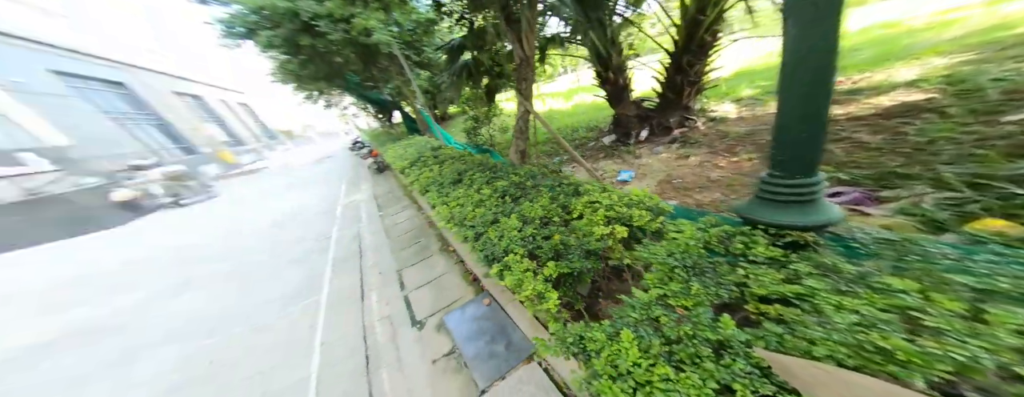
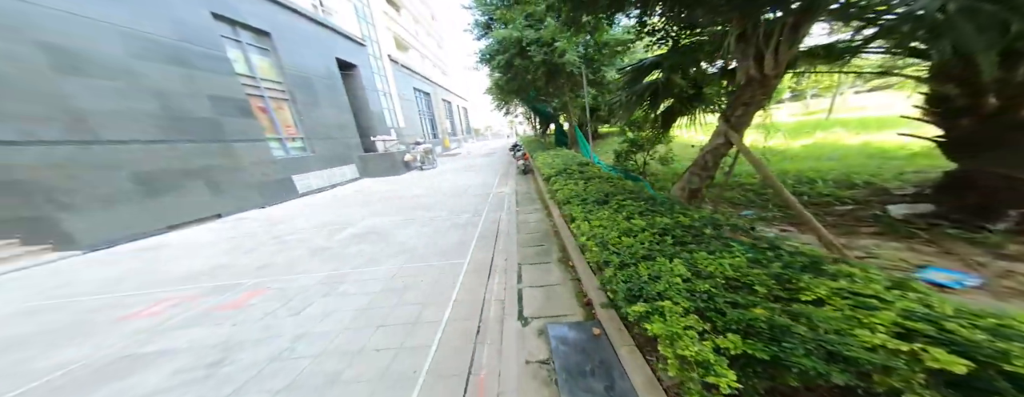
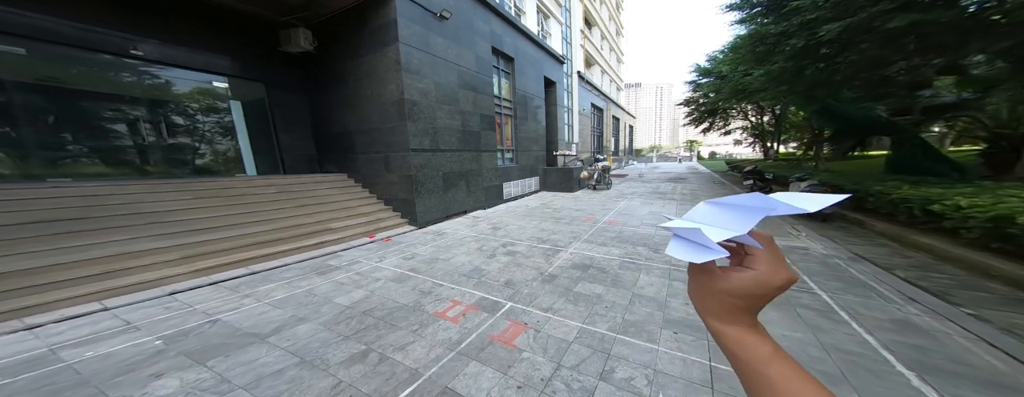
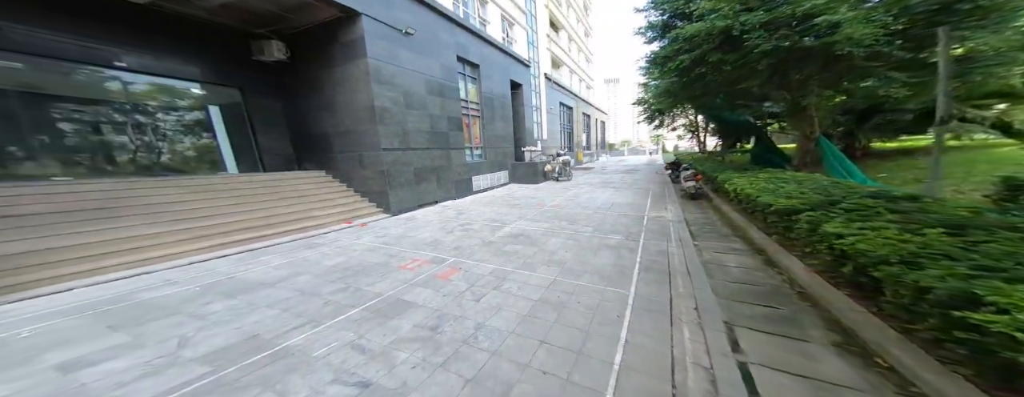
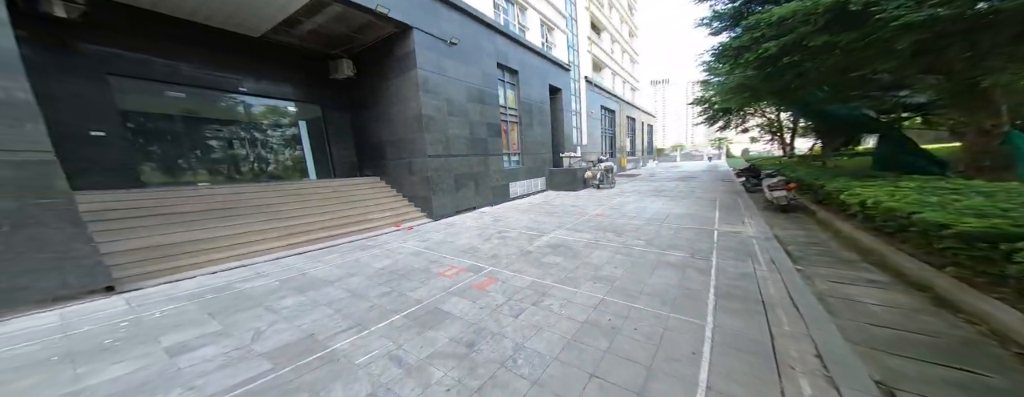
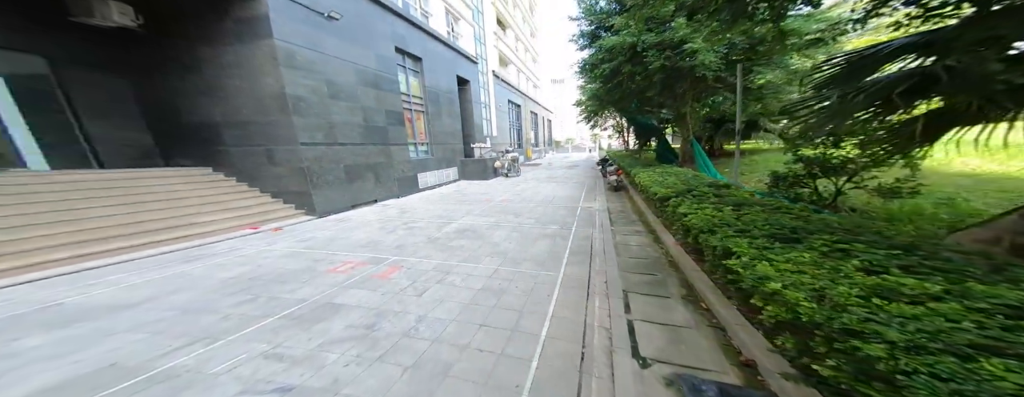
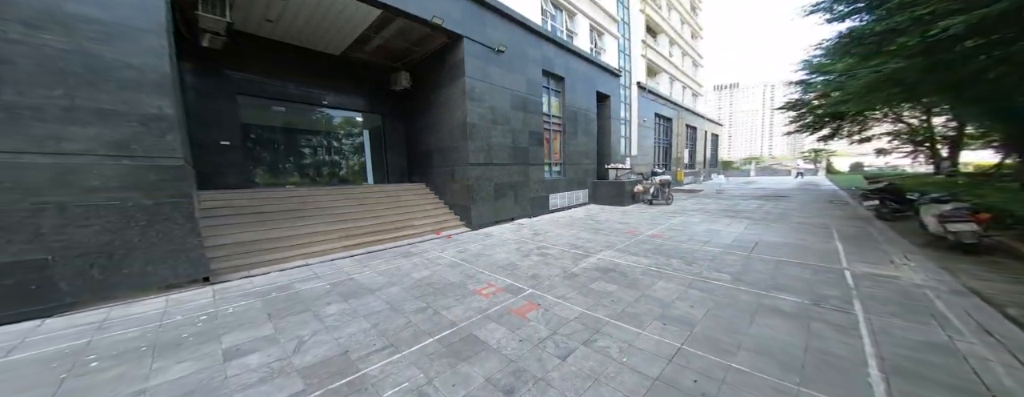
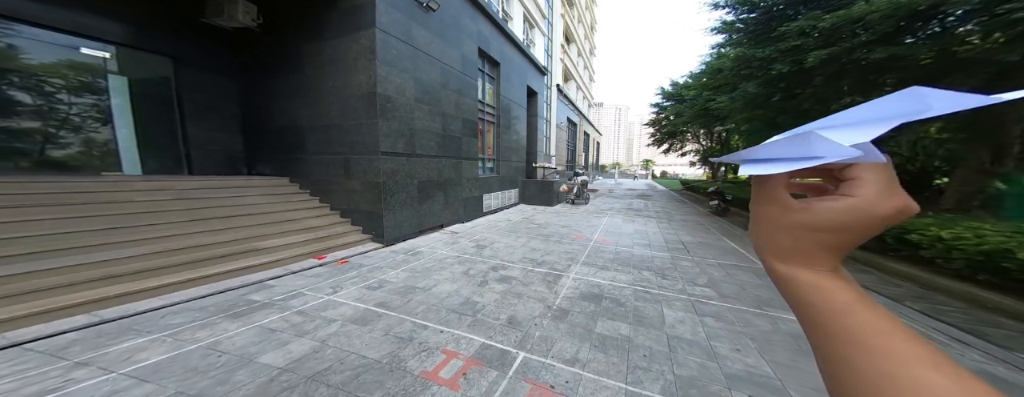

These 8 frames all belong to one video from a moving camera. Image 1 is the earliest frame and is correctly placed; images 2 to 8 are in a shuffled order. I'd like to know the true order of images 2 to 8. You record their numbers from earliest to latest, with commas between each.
2, 6, 4, 5, 7, 3, 8
